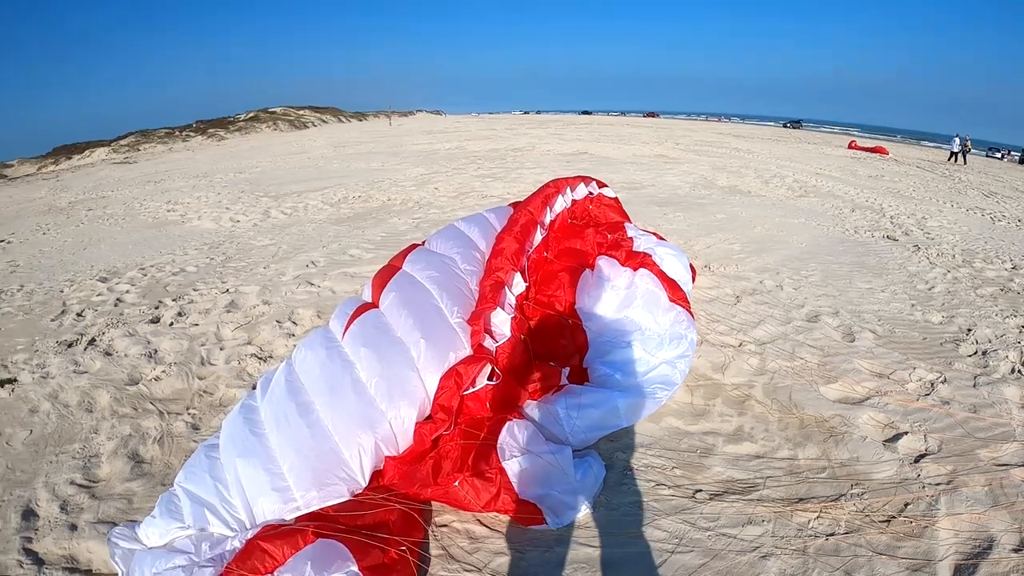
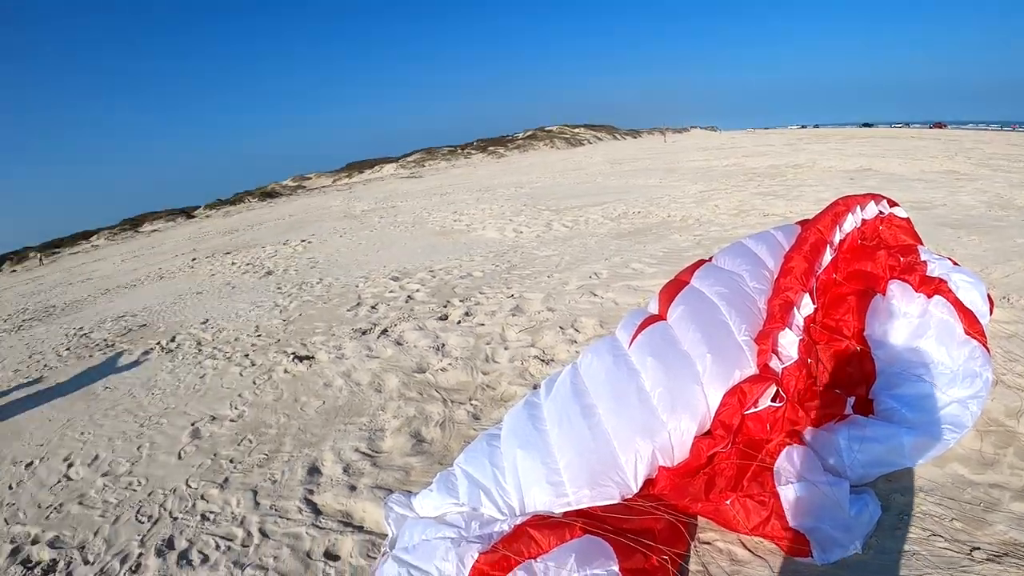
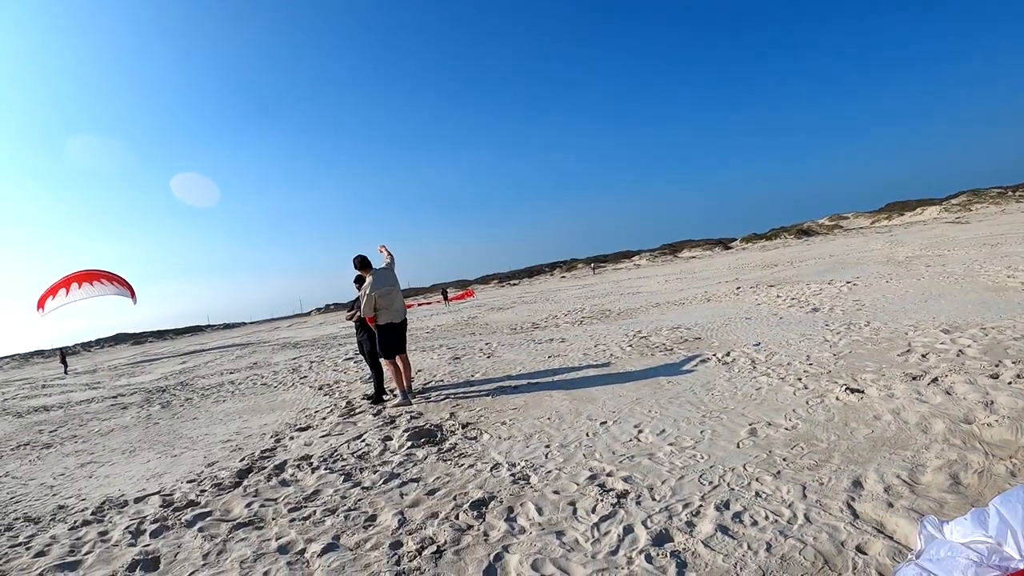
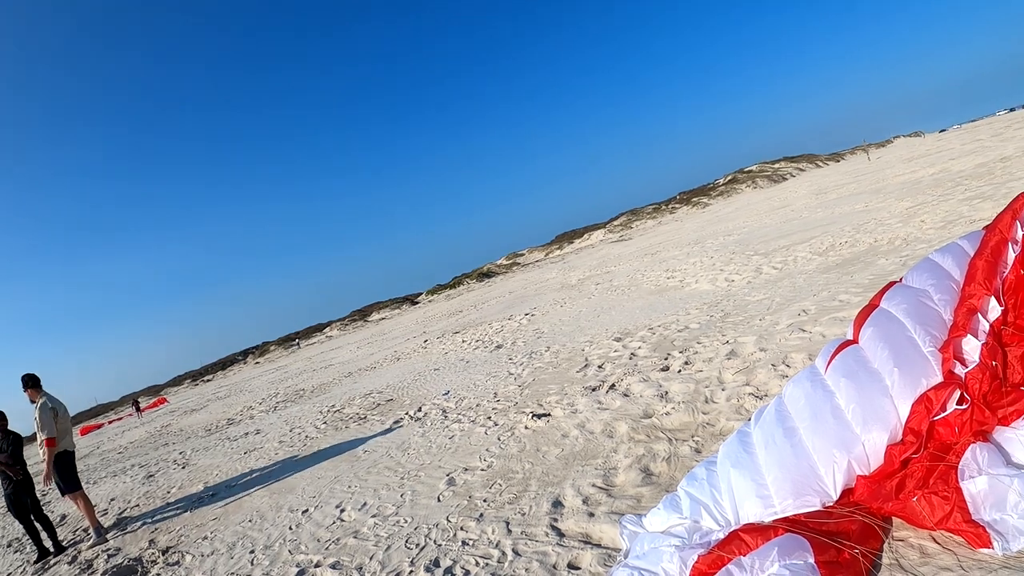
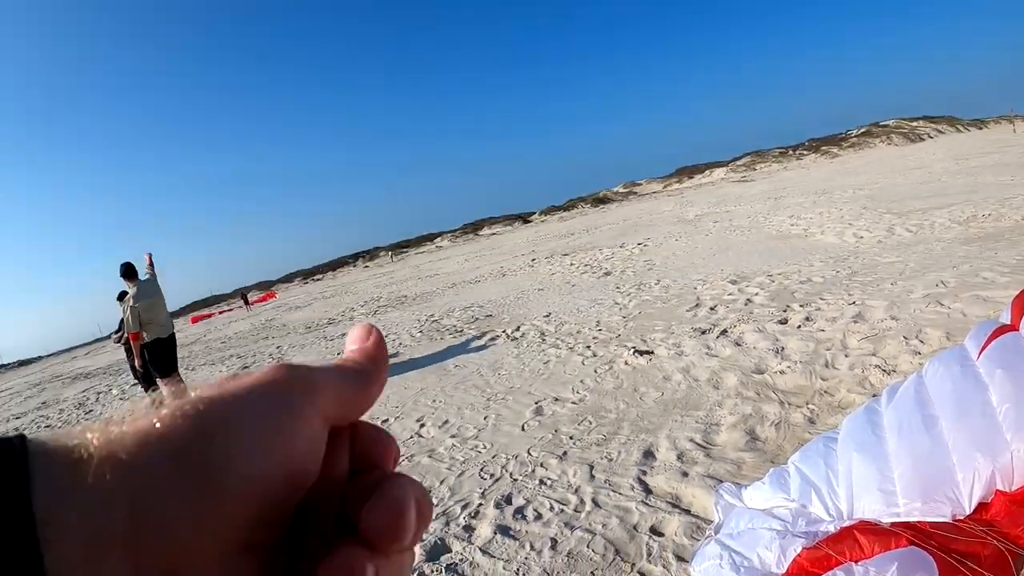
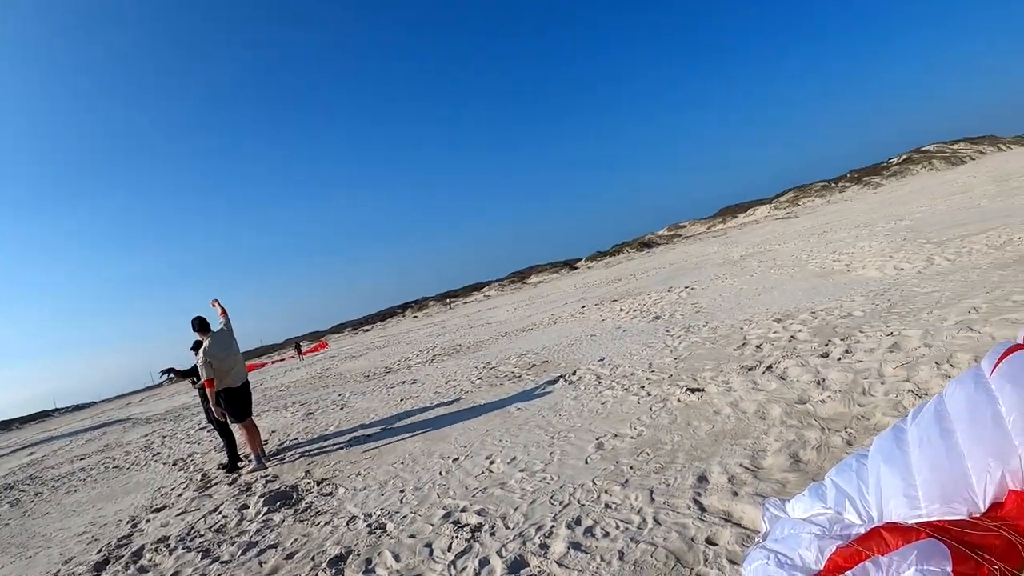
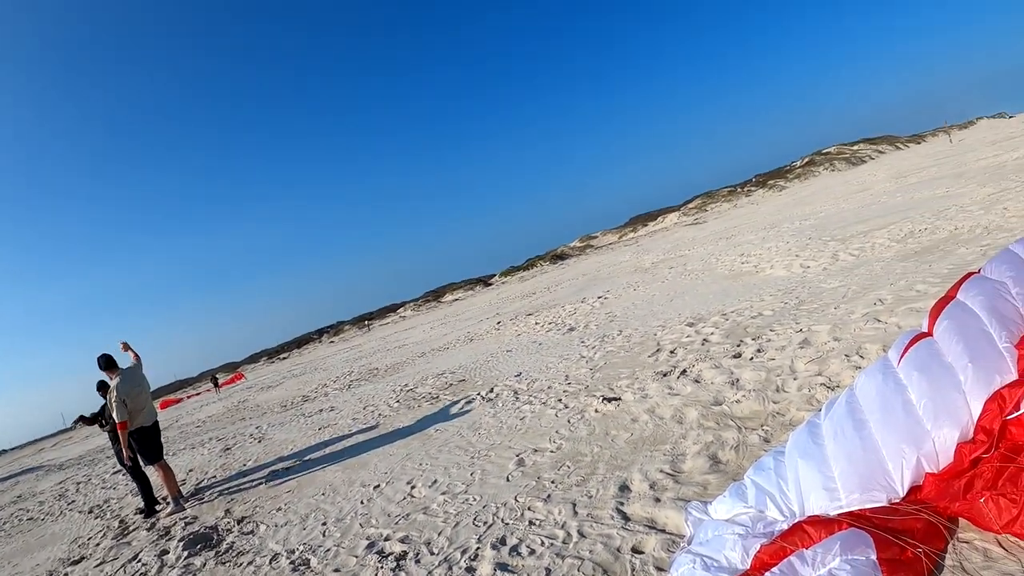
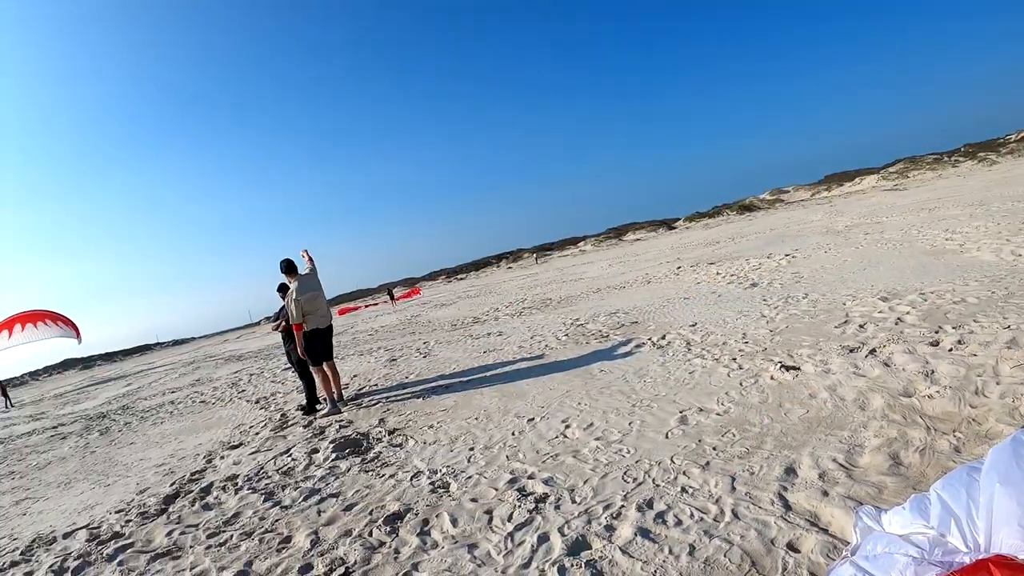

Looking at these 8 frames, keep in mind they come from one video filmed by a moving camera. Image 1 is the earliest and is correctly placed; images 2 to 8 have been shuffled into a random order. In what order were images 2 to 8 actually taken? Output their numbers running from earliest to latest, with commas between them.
2, 5, 8, 3, 6, 7, 4
